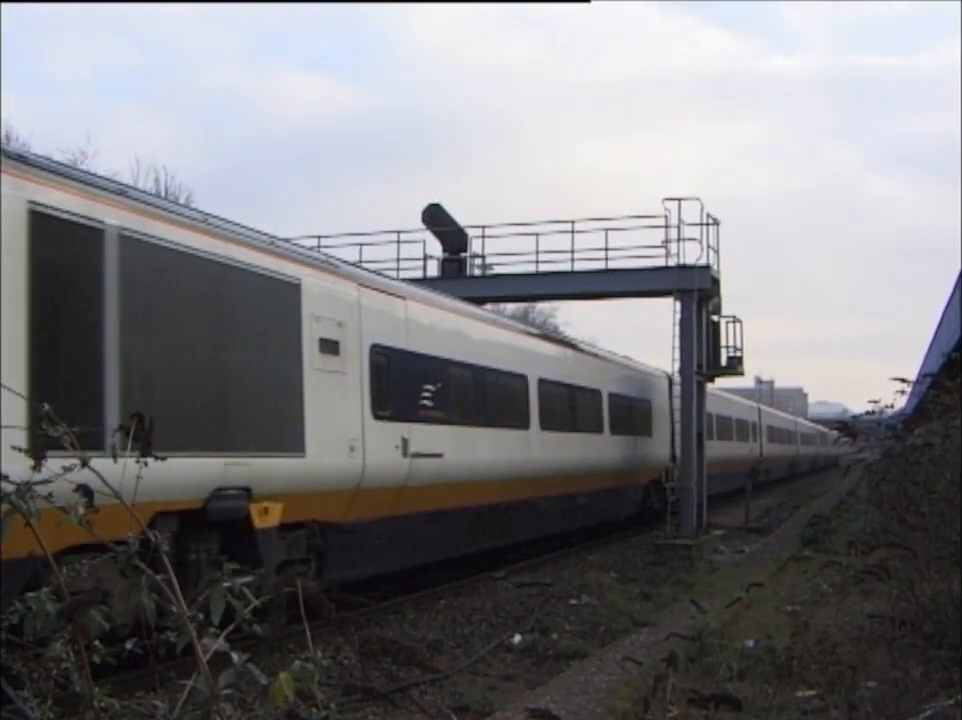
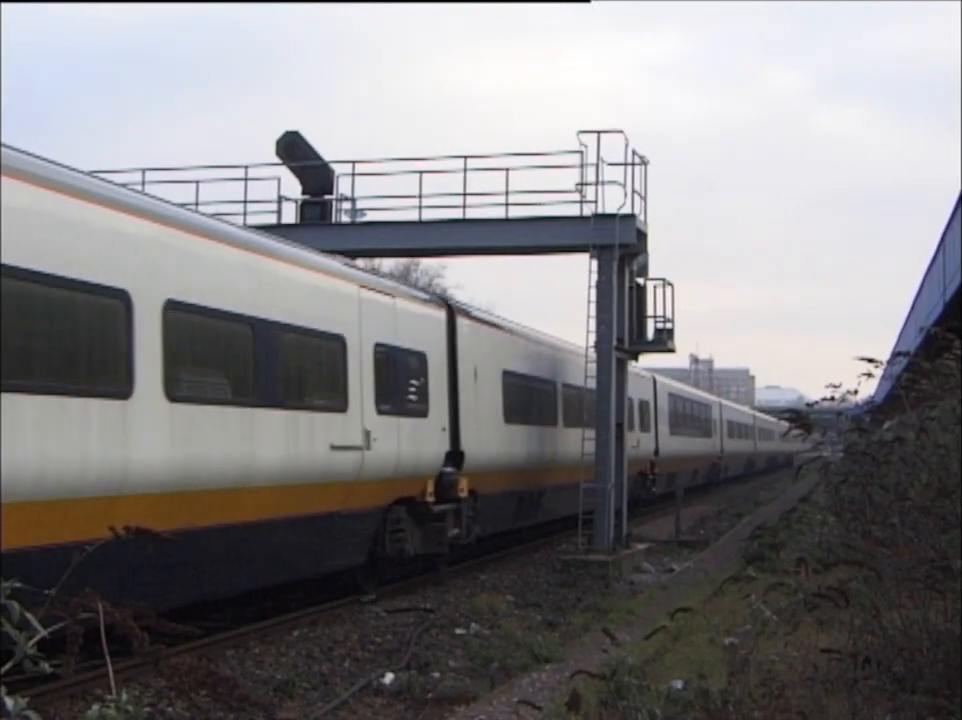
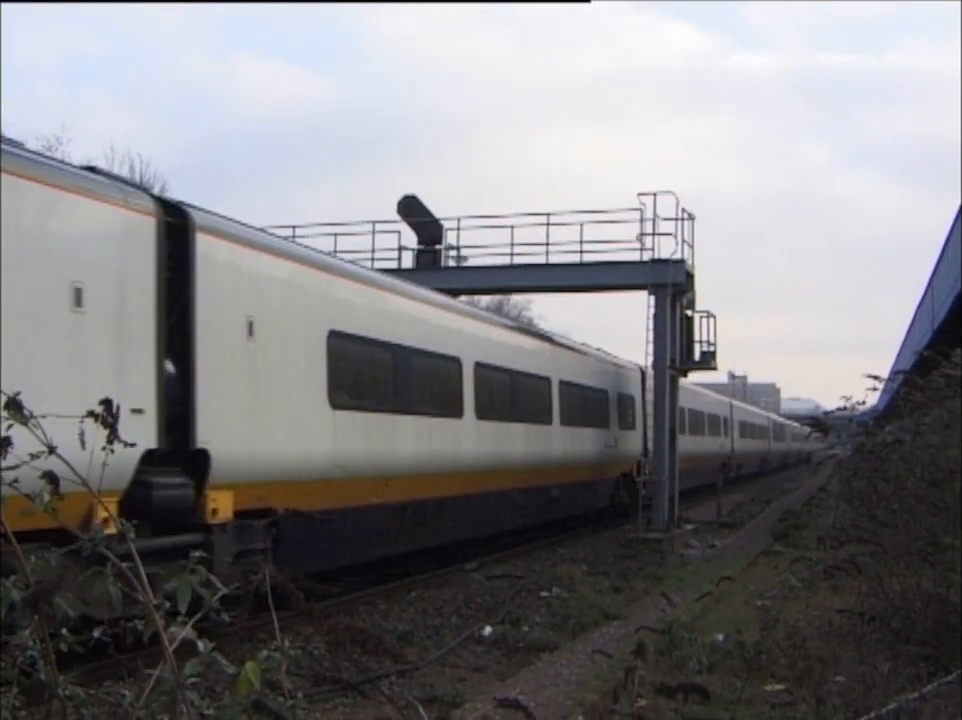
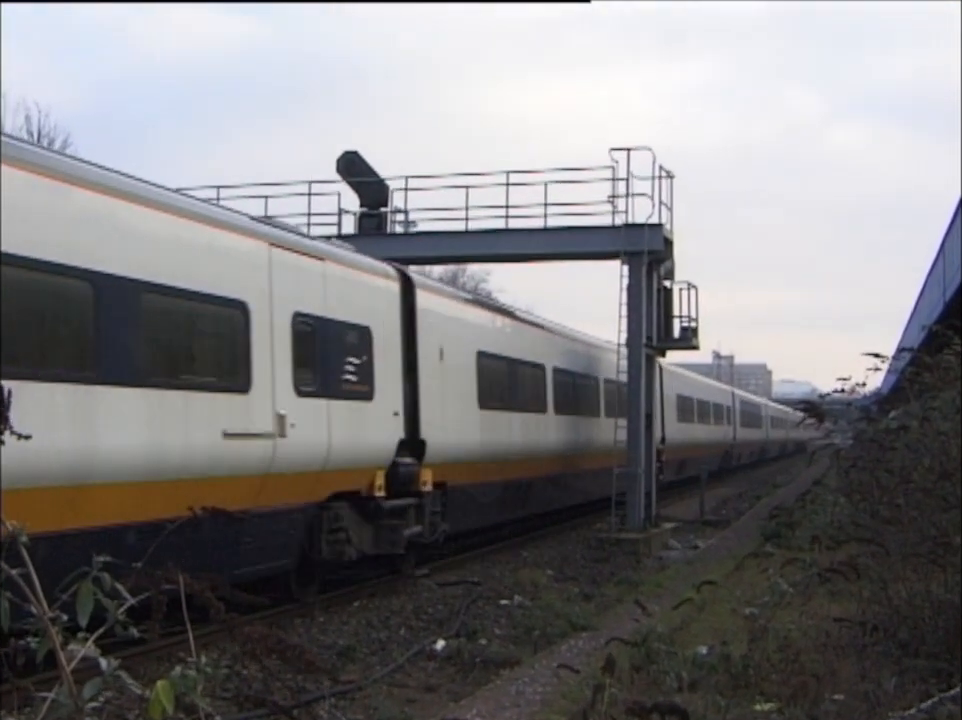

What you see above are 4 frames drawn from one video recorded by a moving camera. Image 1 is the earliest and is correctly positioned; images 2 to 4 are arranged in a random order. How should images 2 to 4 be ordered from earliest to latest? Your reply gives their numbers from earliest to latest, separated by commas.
3, 4, 2
